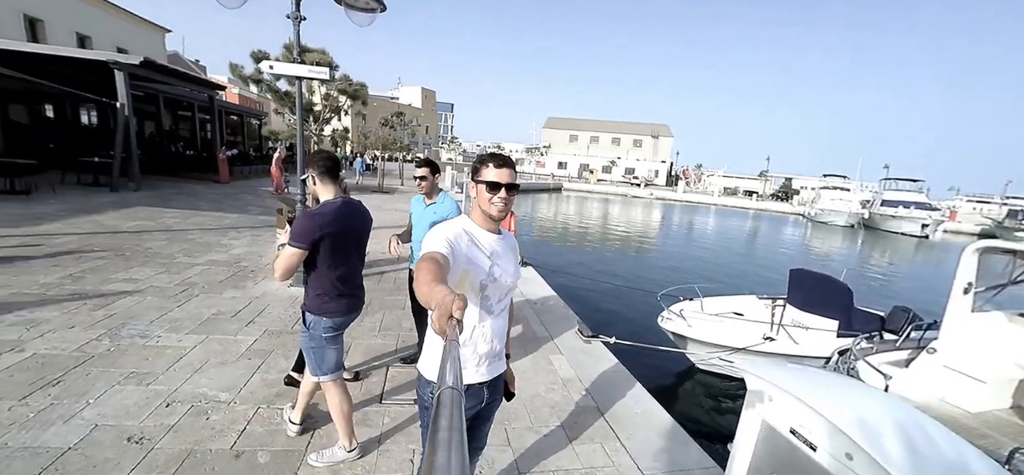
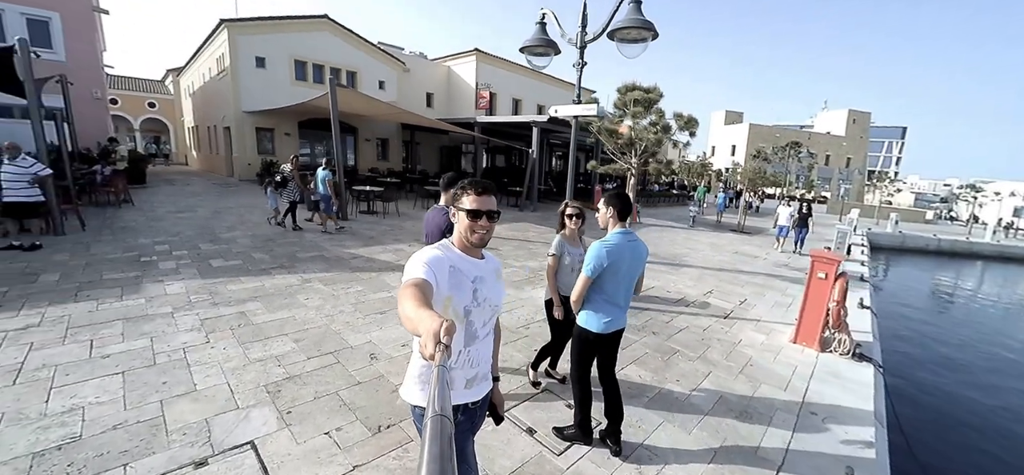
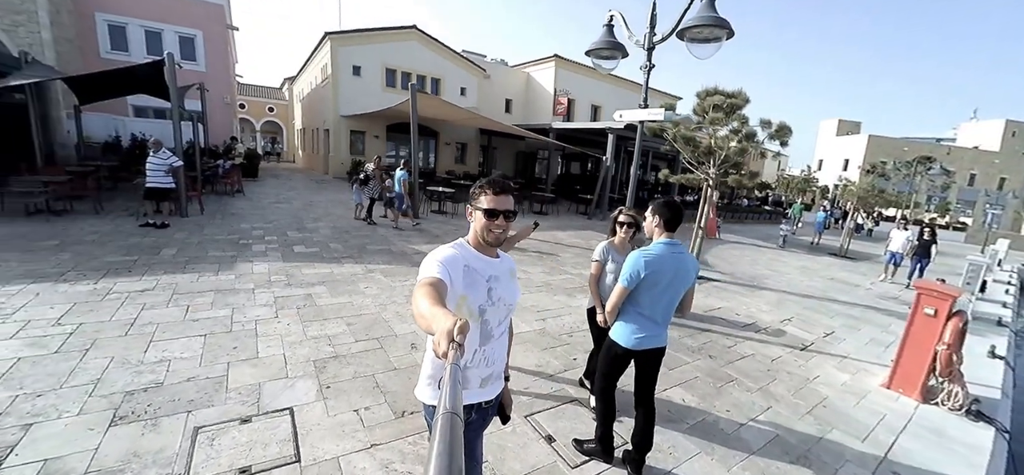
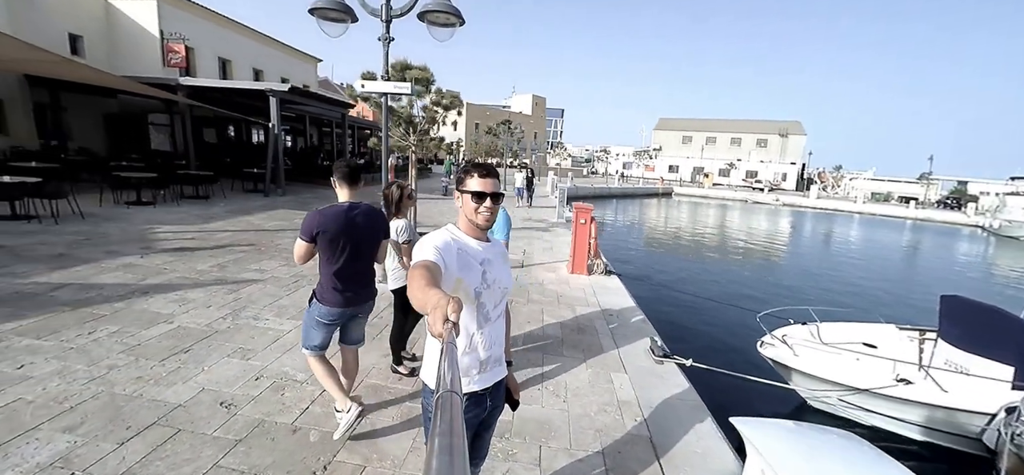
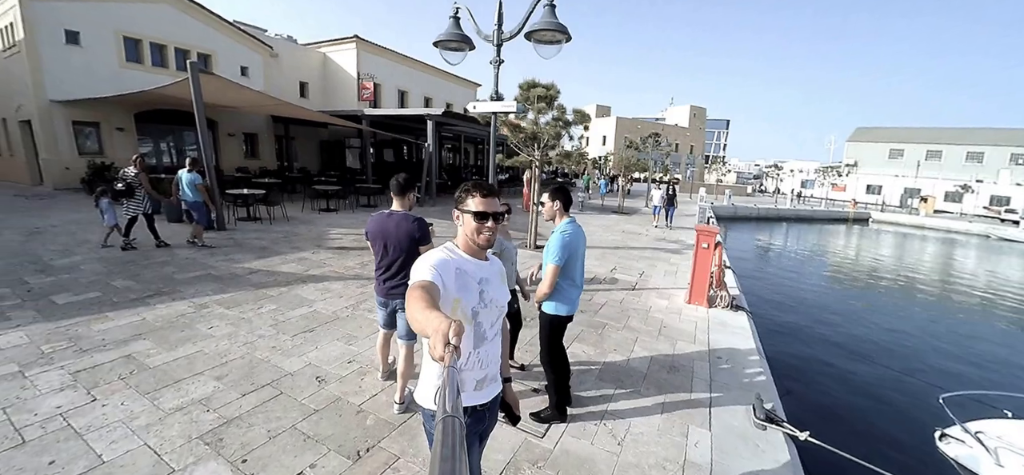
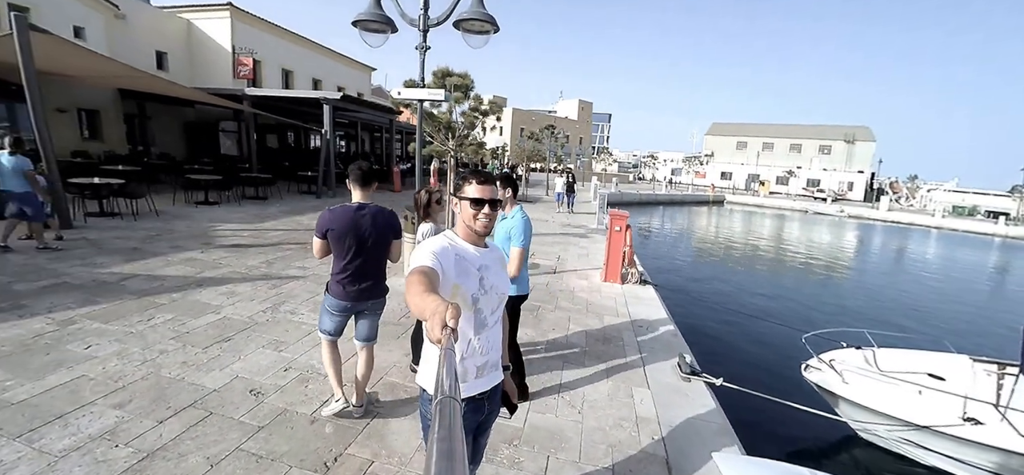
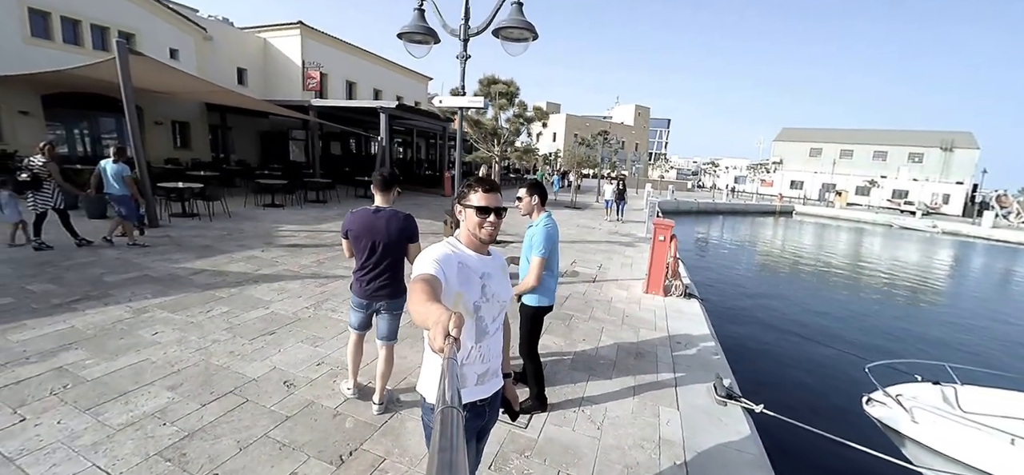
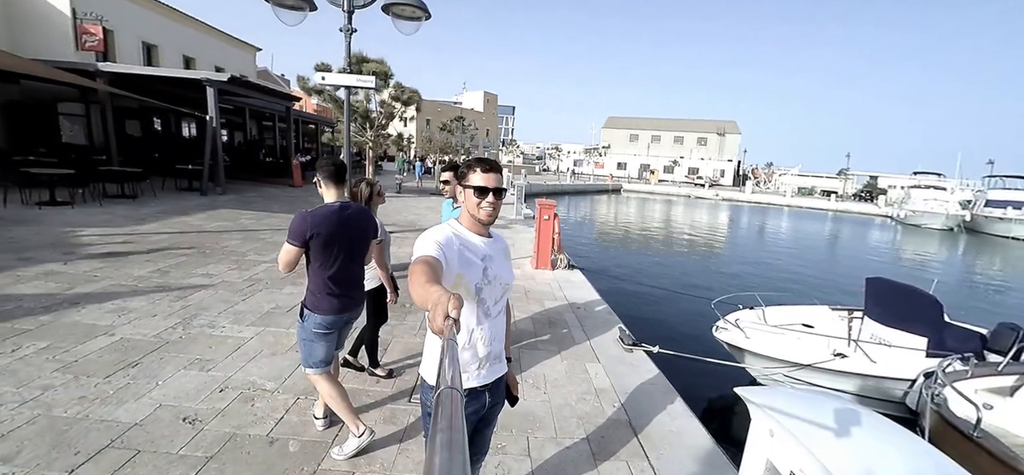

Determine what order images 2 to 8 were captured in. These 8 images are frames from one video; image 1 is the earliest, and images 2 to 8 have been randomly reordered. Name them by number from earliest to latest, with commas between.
8, 4, 6, 7, 5, 2, 3
